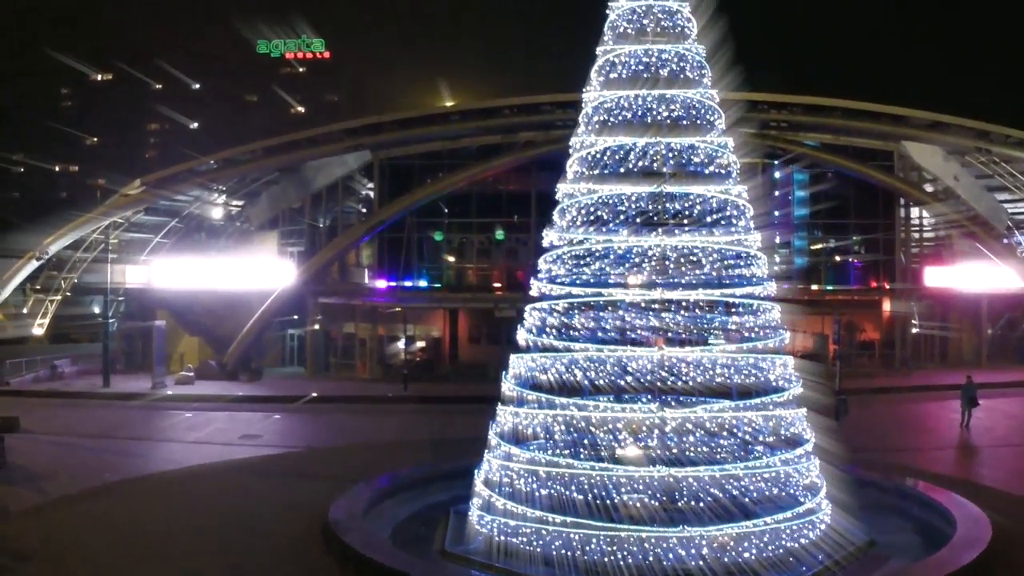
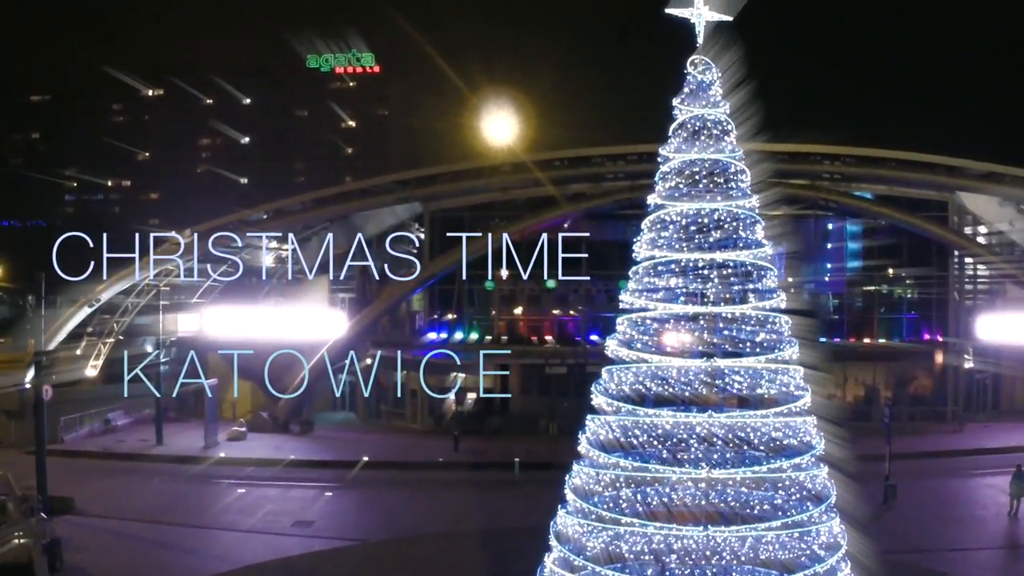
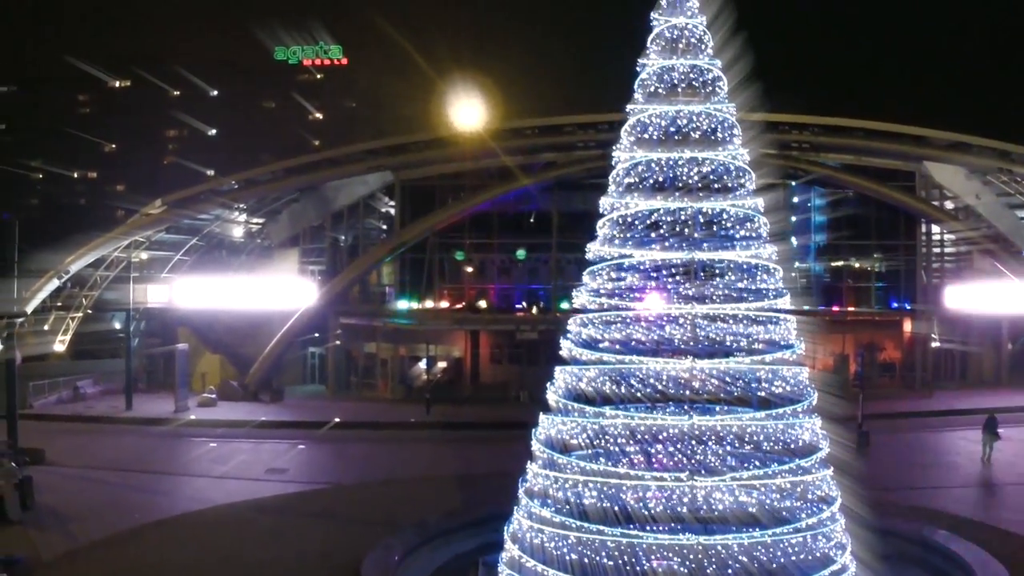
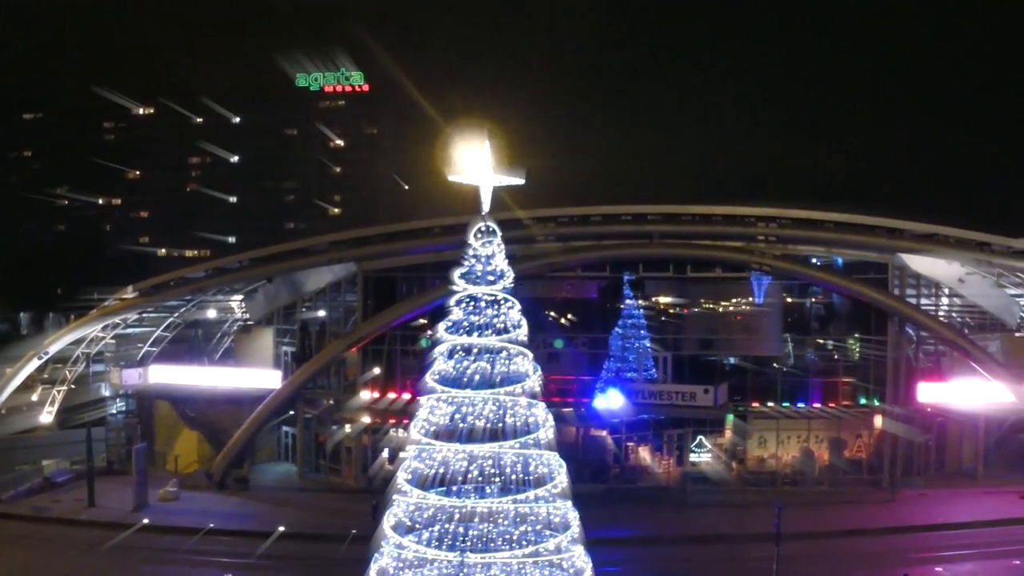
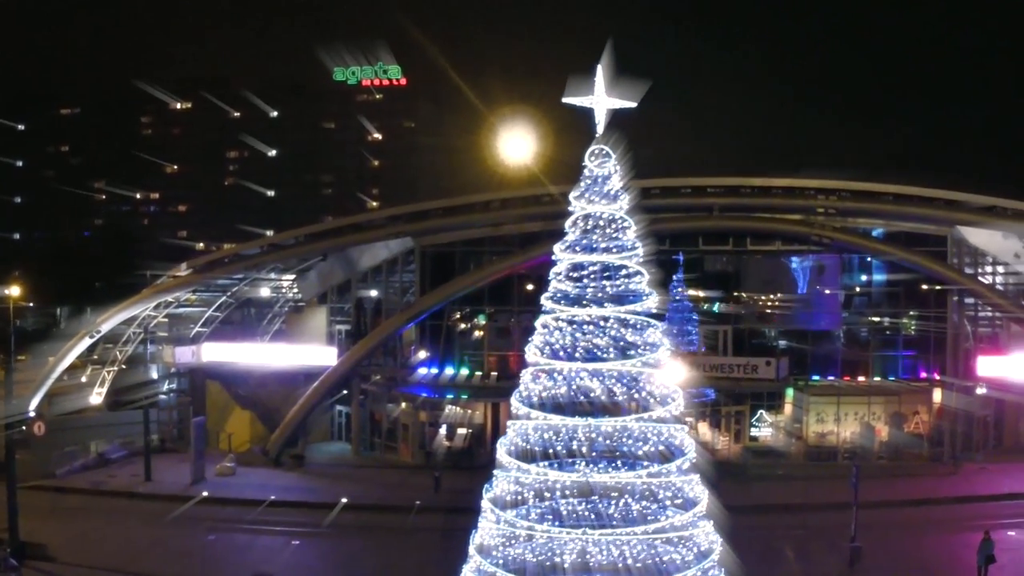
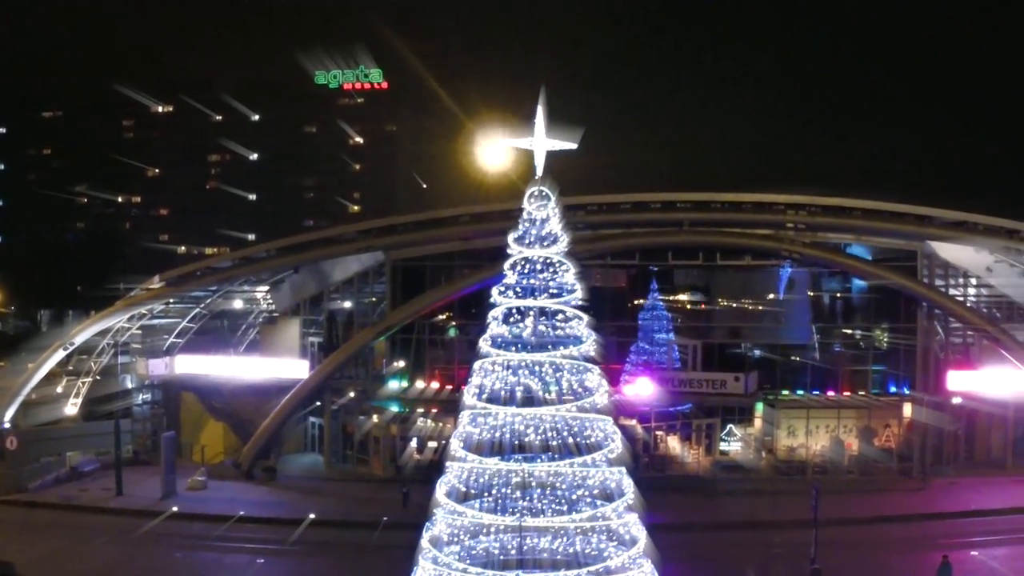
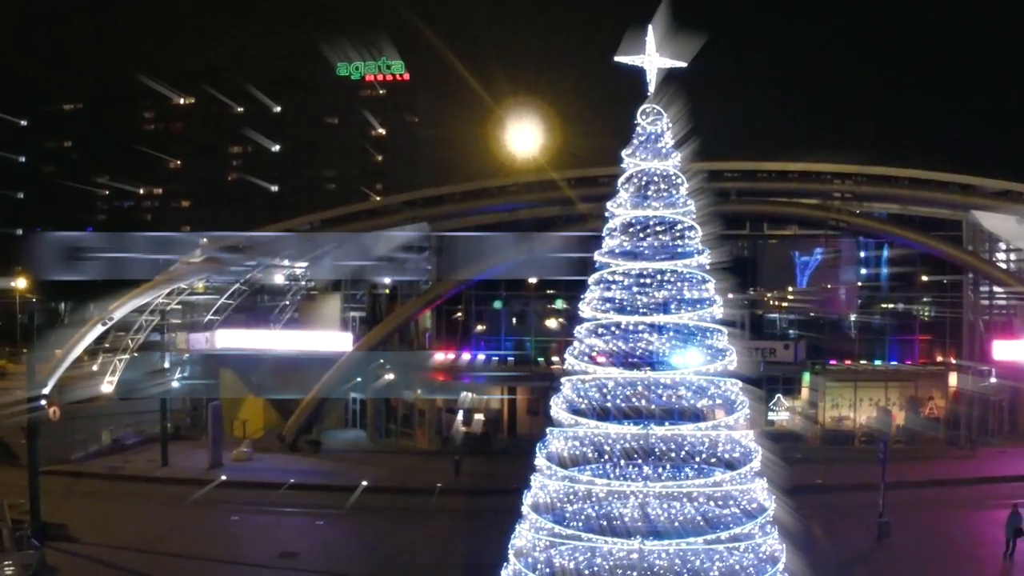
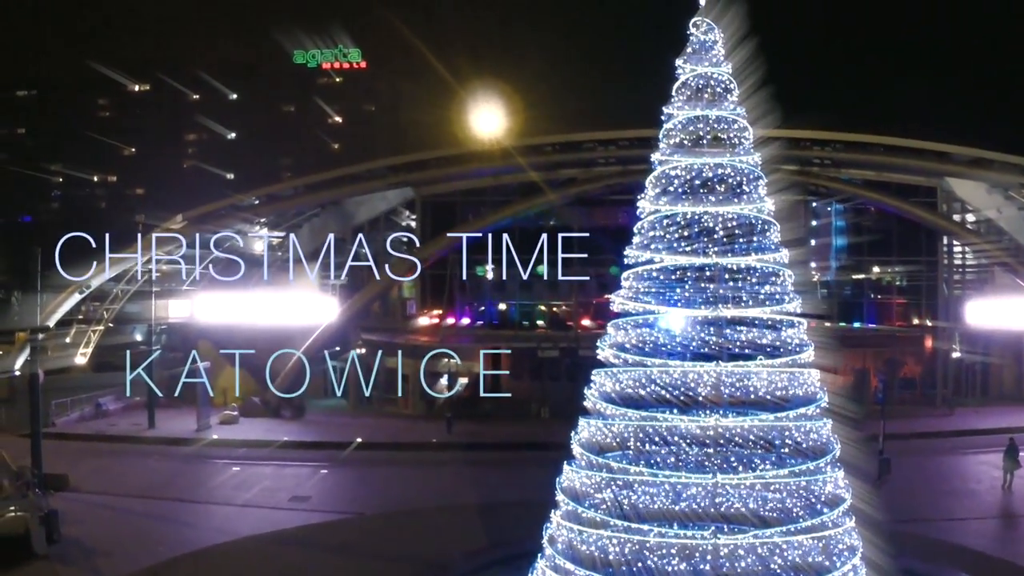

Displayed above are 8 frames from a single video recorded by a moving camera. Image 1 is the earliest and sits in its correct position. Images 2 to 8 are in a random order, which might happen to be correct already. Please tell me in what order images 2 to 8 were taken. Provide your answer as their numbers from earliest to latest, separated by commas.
3, 8, 2, 7, 5, 6, 4
